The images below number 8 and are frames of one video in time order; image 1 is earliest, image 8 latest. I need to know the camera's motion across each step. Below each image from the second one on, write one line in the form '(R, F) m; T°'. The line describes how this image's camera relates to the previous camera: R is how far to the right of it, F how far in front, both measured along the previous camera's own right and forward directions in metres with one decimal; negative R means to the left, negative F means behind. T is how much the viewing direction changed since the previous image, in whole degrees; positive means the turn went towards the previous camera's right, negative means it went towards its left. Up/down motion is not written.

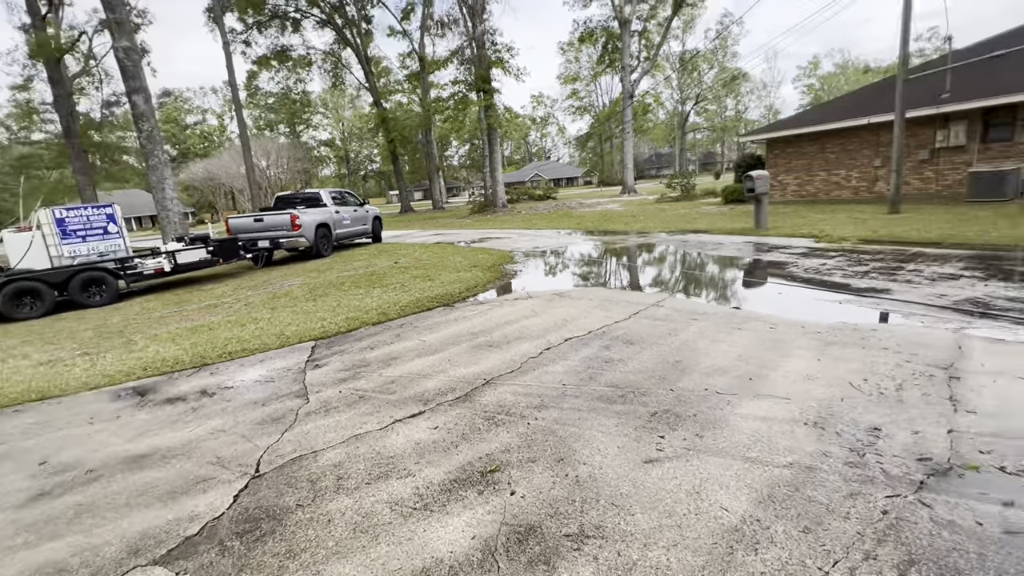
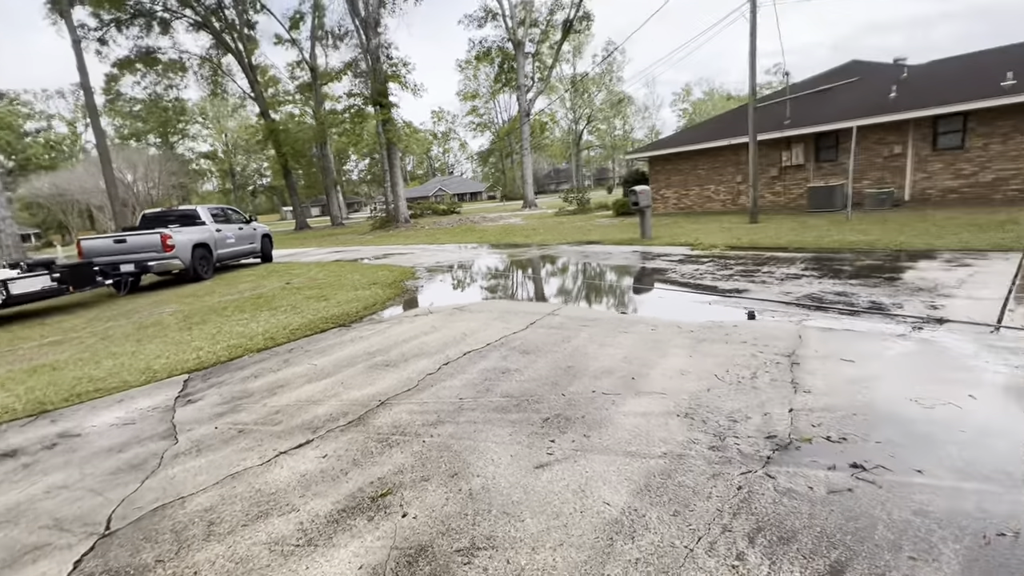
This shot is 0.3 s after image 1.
(+0.1, 0.0) m; +11°
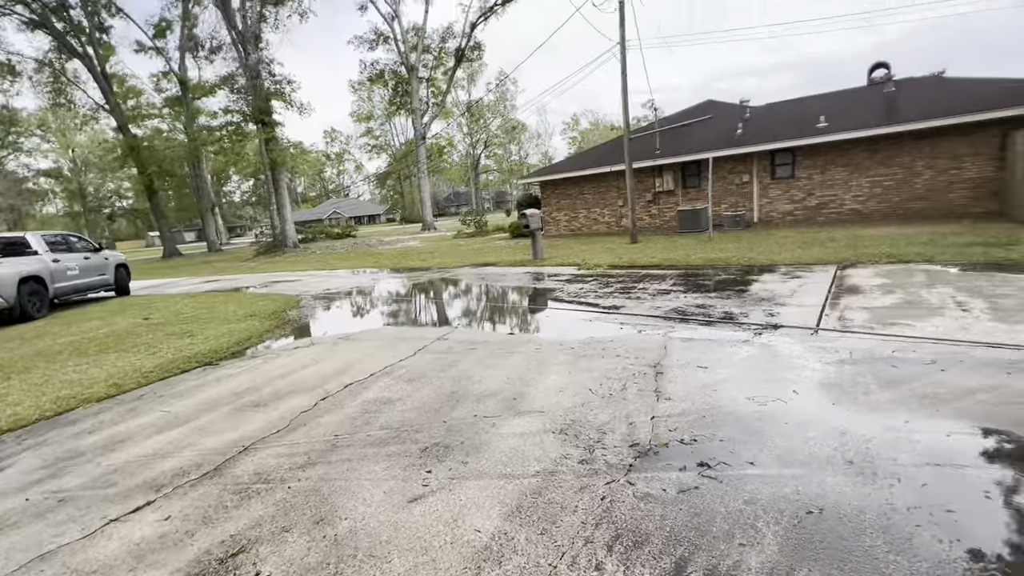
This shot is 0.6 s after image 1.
(+0.2, 0.0) m; +12°
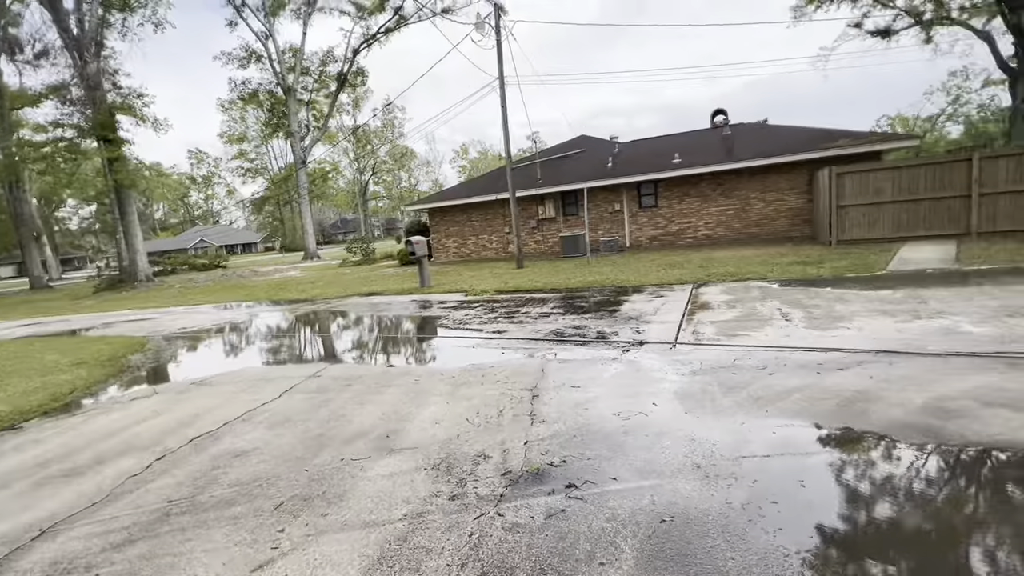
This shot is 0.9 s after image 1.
(+0.2, 0.0) m; +13°
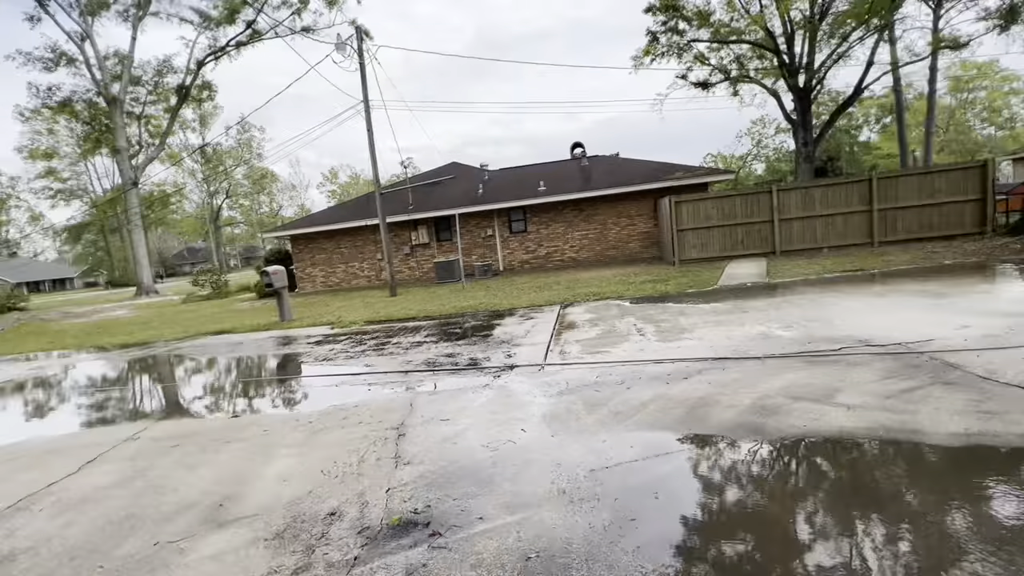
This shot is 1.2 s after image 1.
(+0.1, +0.1) m; +15°
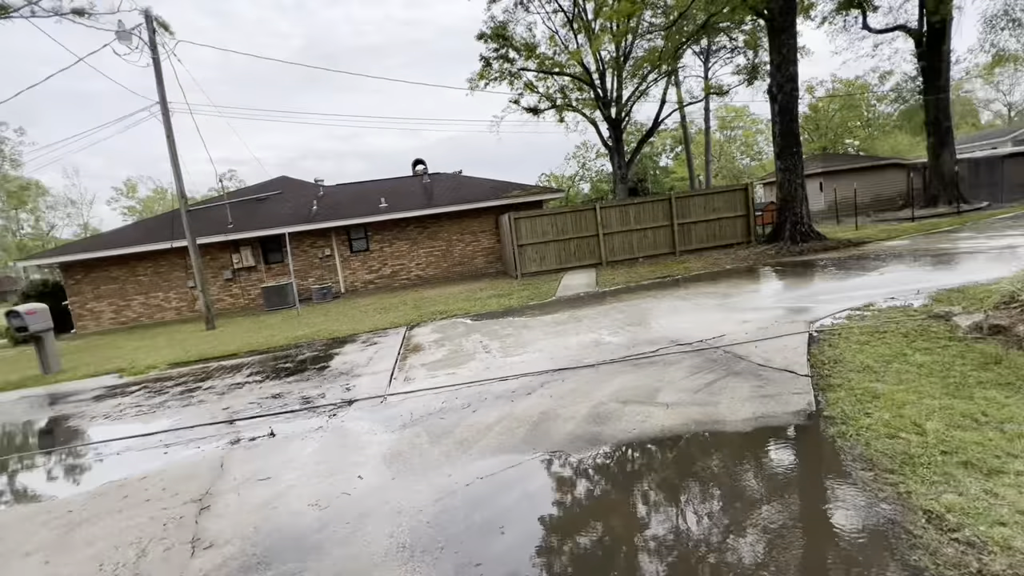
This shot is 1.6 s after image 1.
(+0.1, +0.2) m; +18°
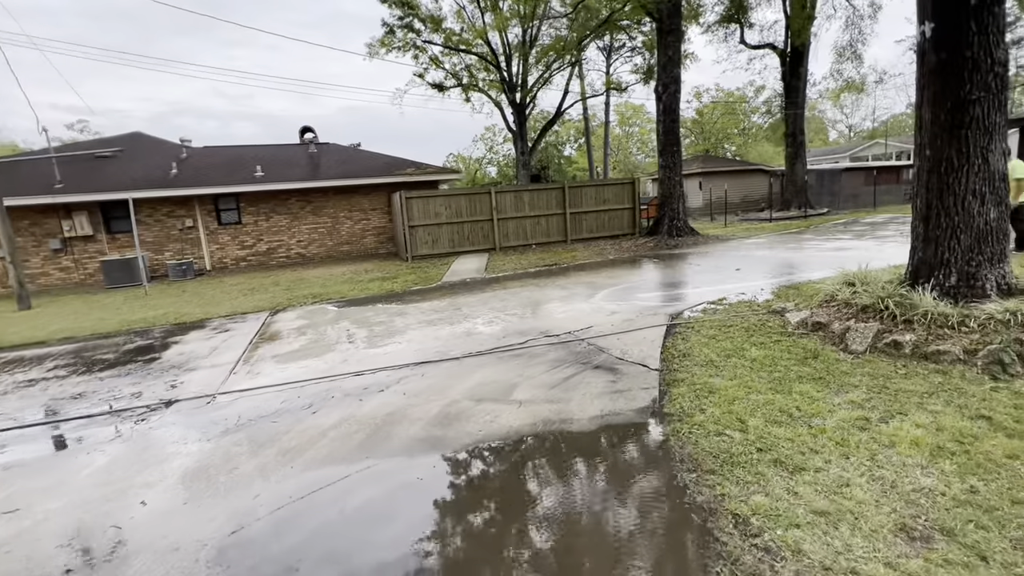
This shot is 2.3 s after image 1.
(+0.4, +0.3) m; +12°
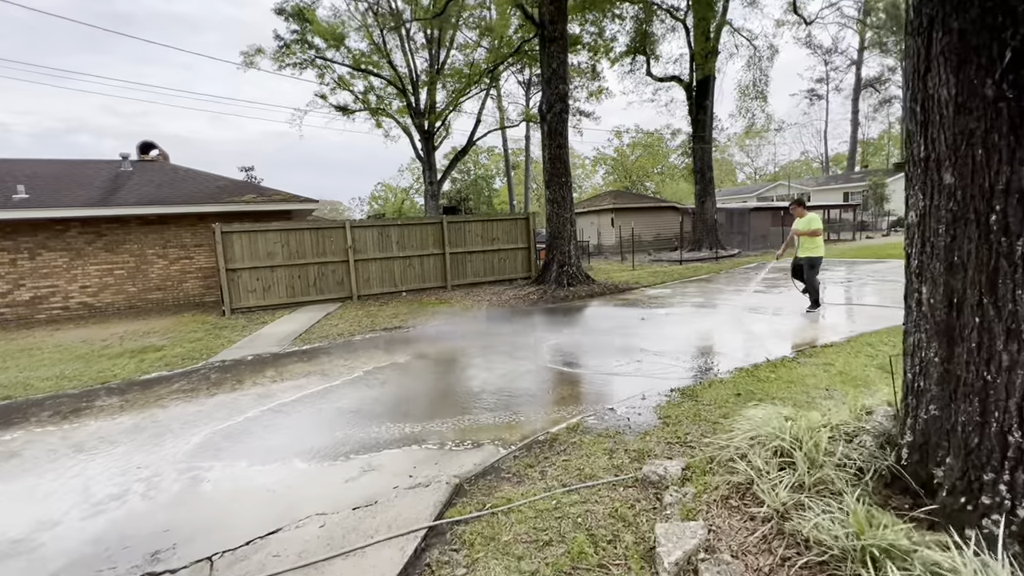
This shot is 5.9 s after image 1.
(+1.7, +2.5) m; +8°
